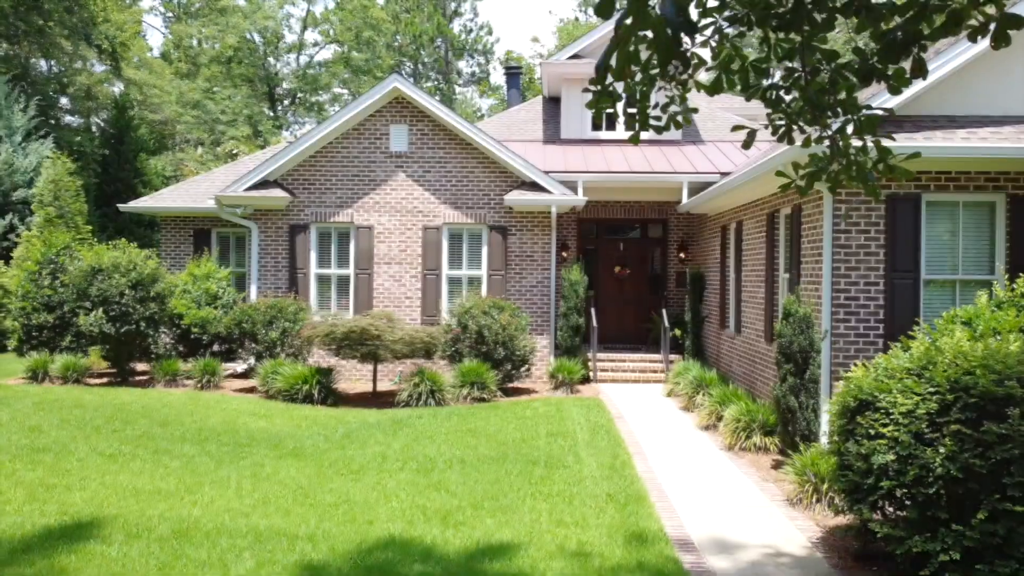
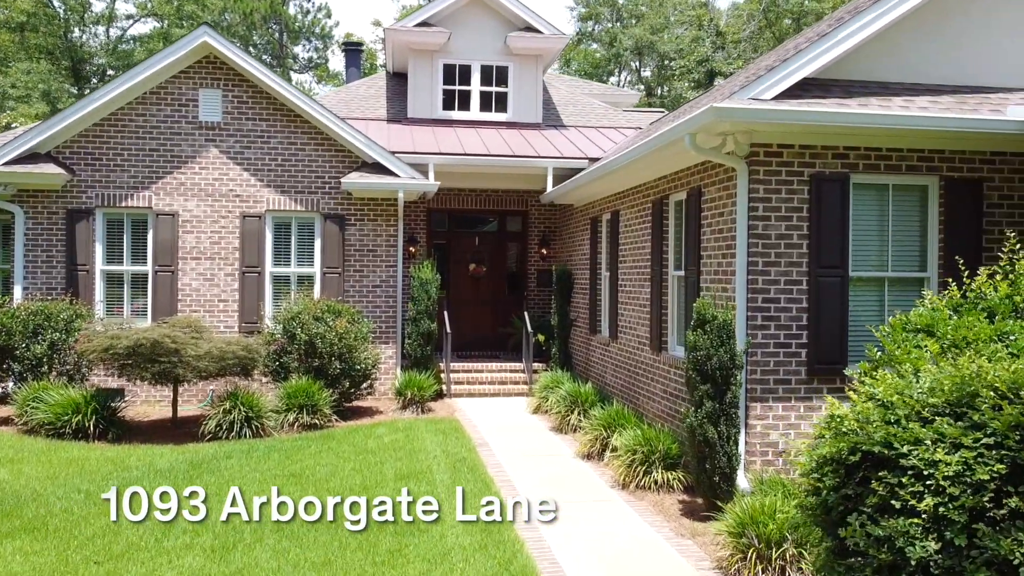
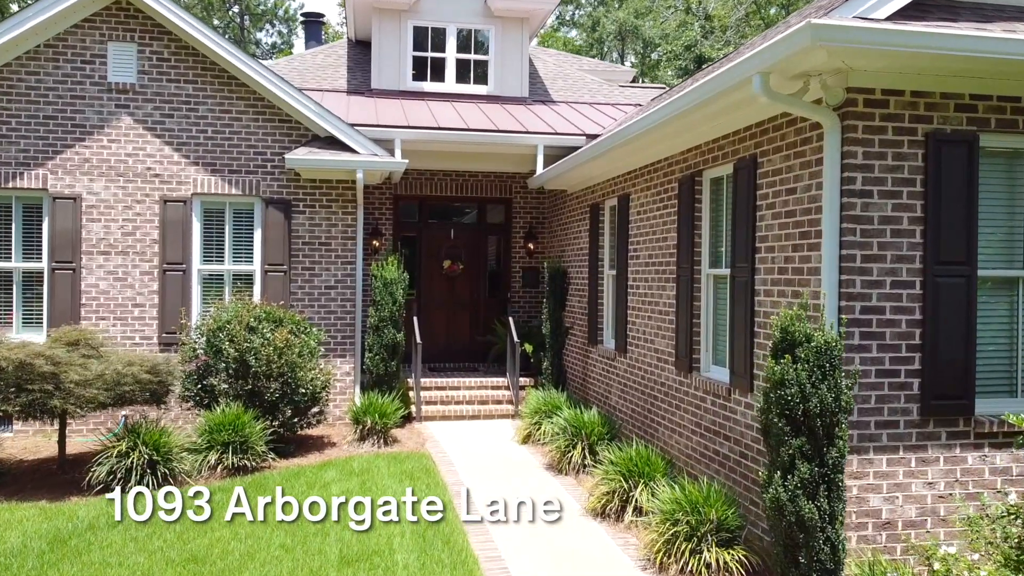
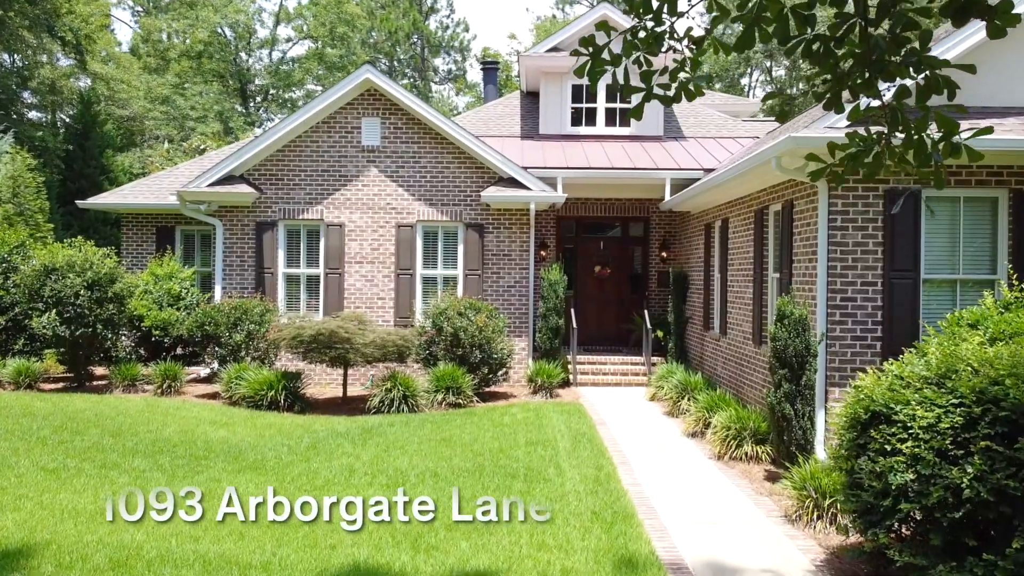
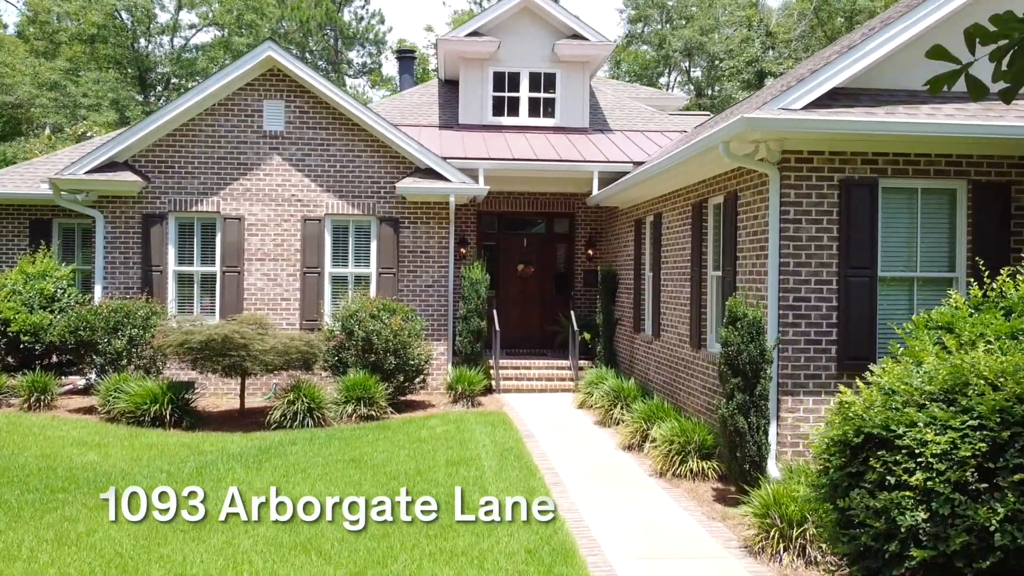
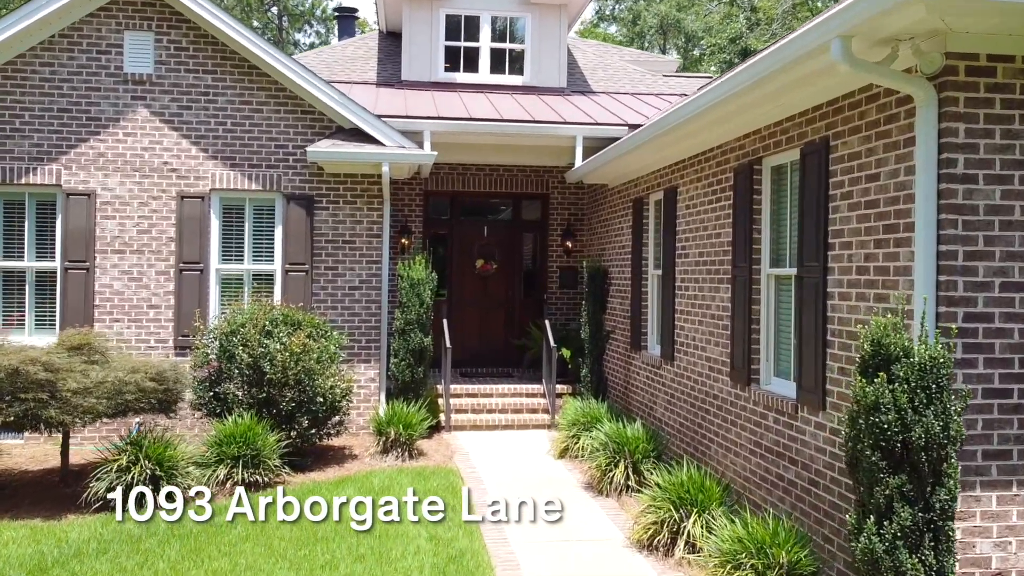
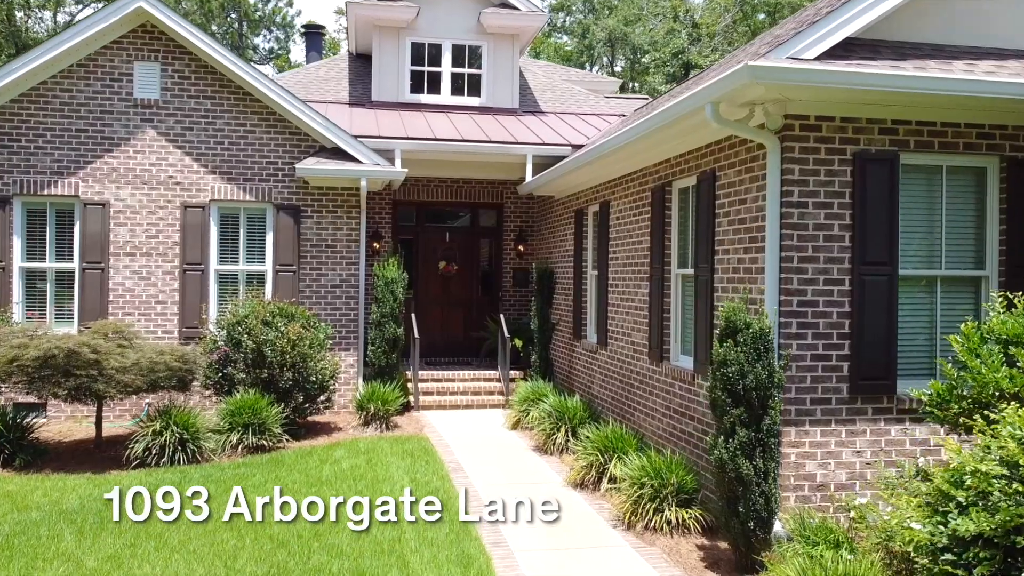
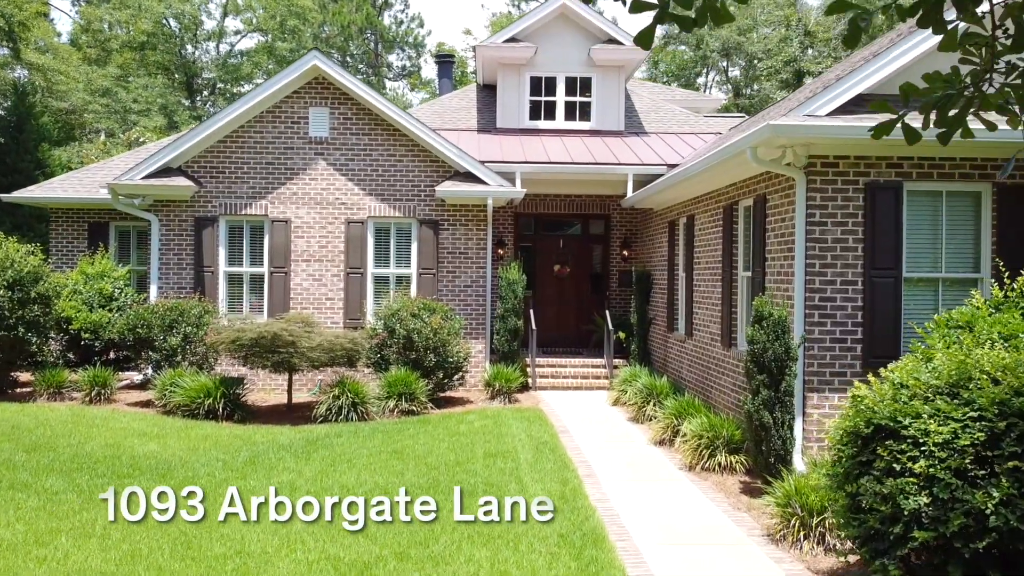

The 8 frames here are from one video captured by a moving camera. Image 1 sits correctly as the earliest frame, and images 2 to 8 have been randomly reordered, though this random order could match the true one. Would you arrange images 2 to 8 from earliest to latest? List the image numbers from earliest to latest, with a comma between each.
4, 8, 5, 2, 7, 3, 6
